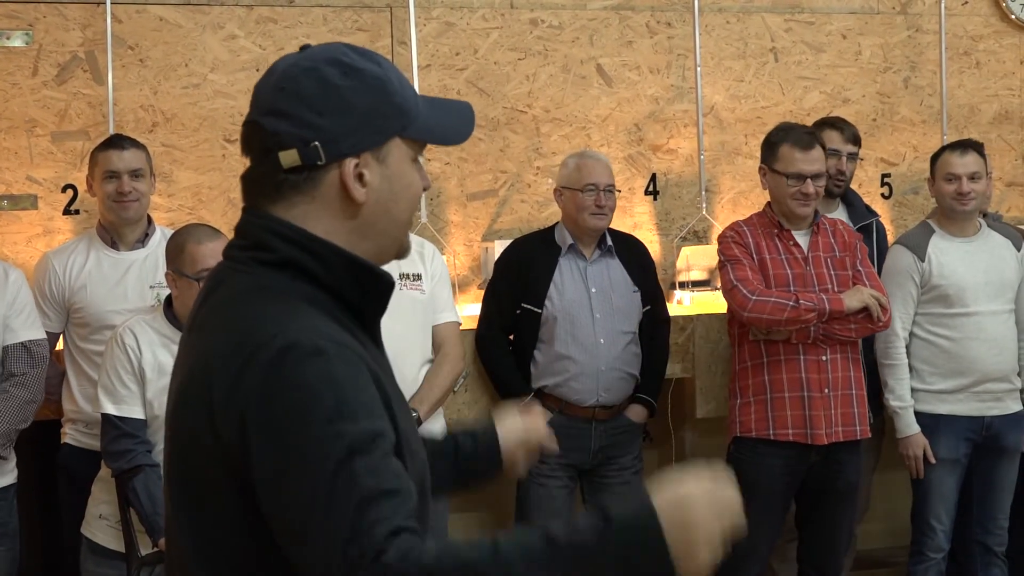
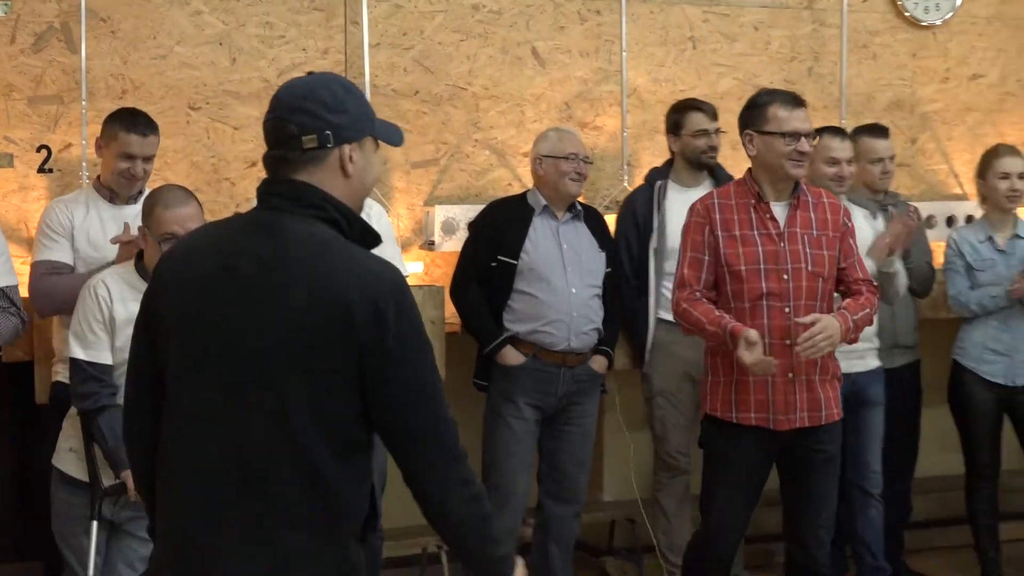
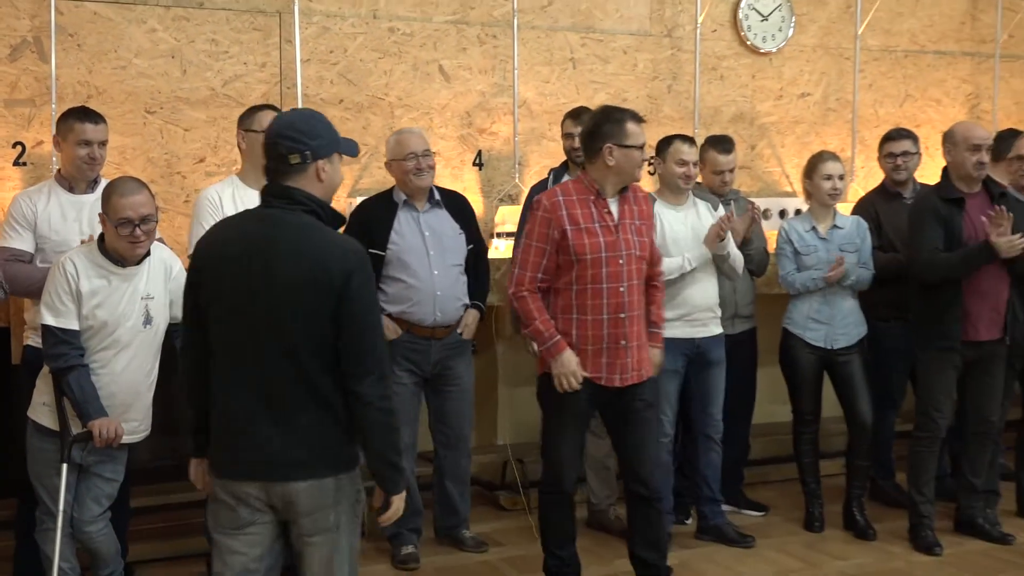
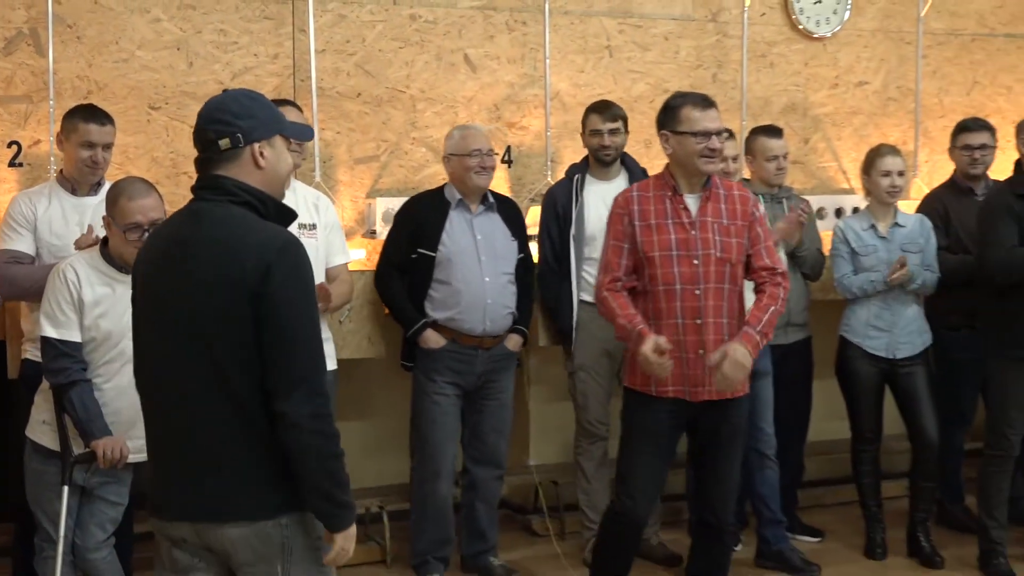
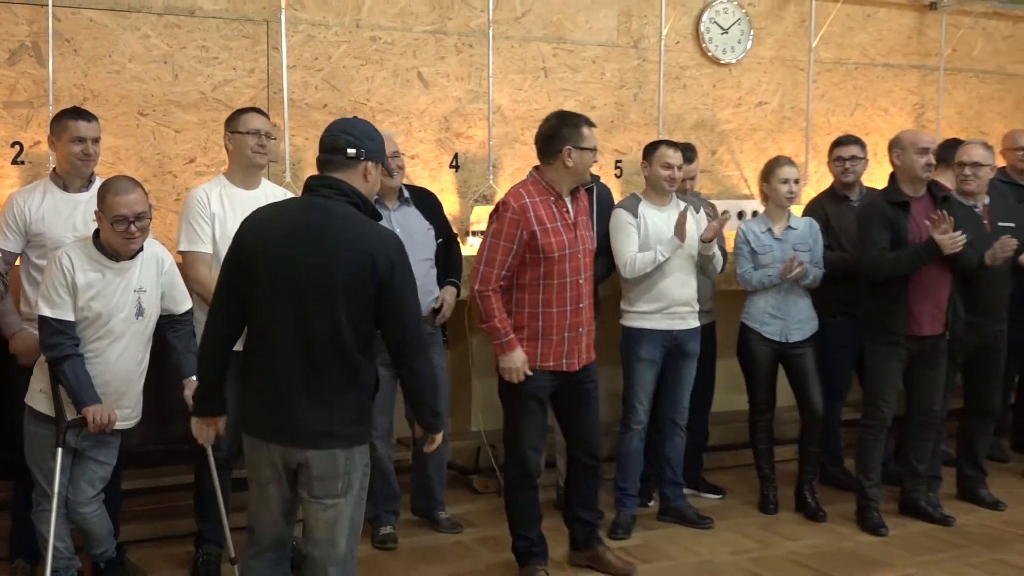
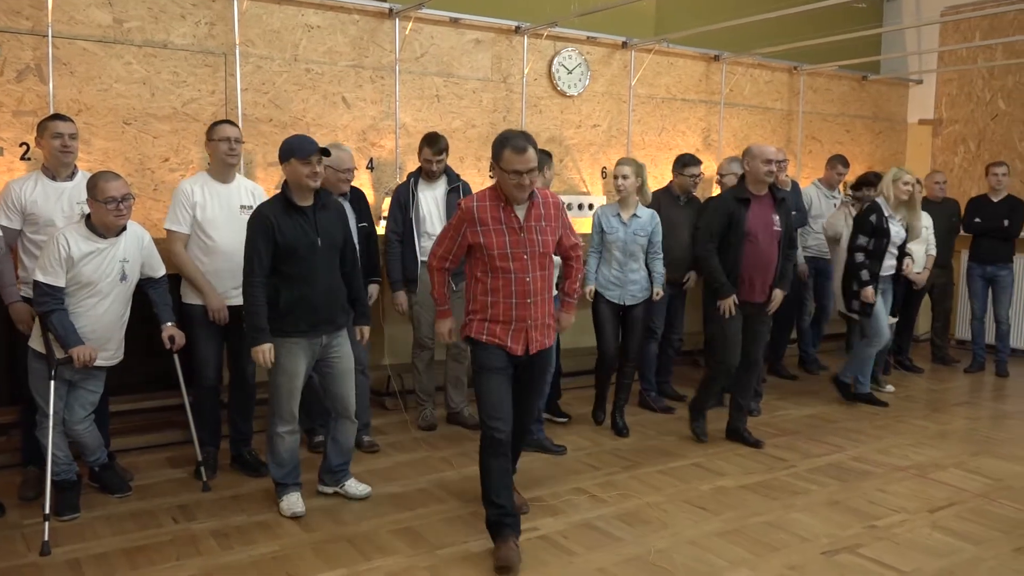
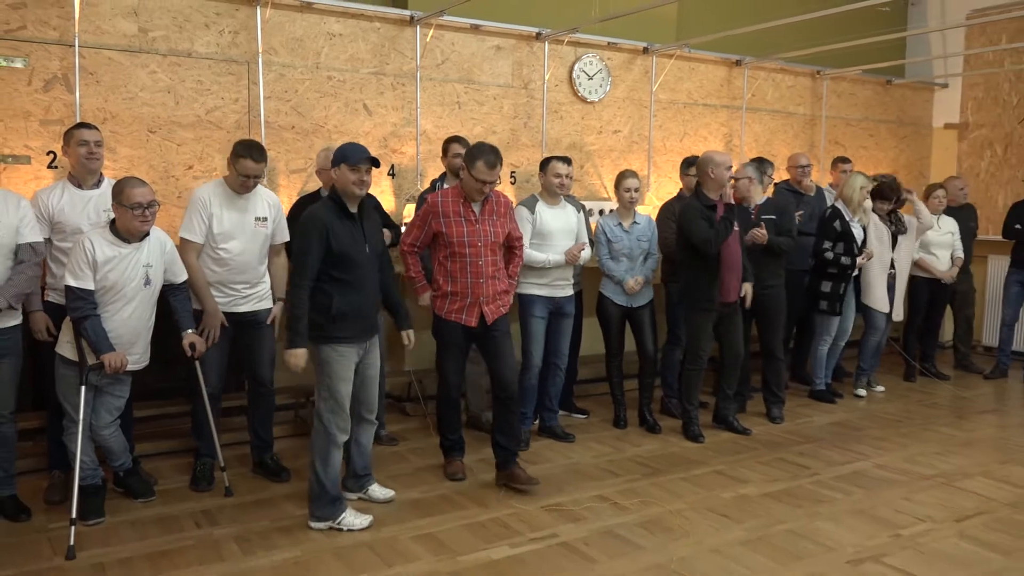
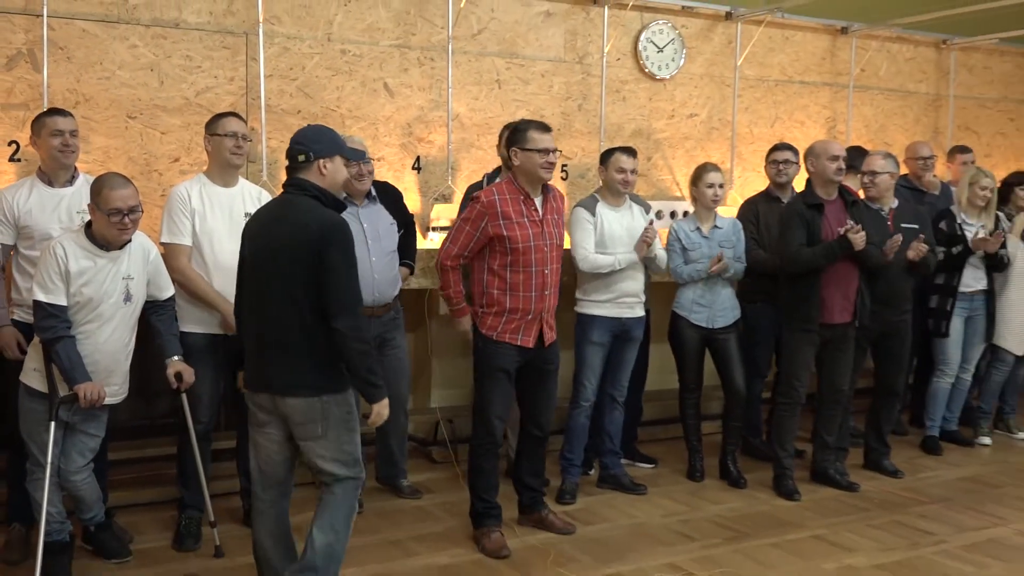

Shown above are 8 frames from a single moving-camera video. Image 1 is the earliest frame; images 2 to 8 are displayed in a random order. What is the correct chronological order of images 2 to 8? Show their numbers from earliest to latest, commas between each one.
2, 4, 3, 5, 8, 7, 6
